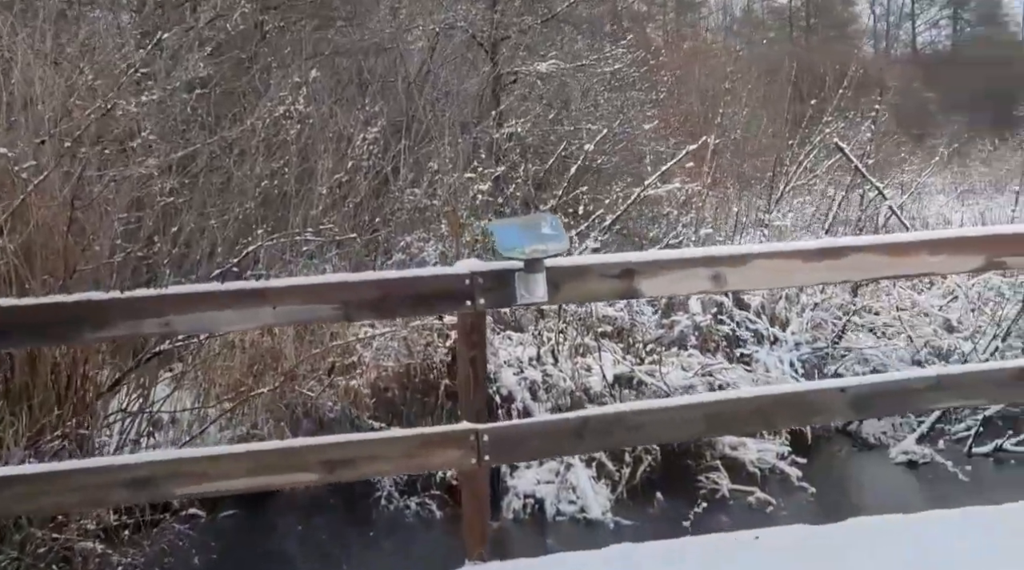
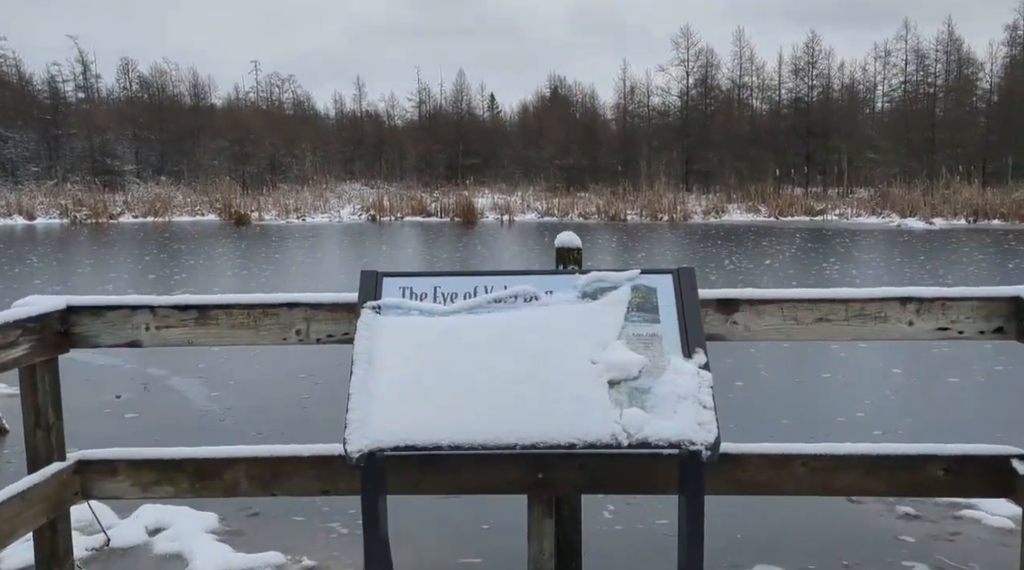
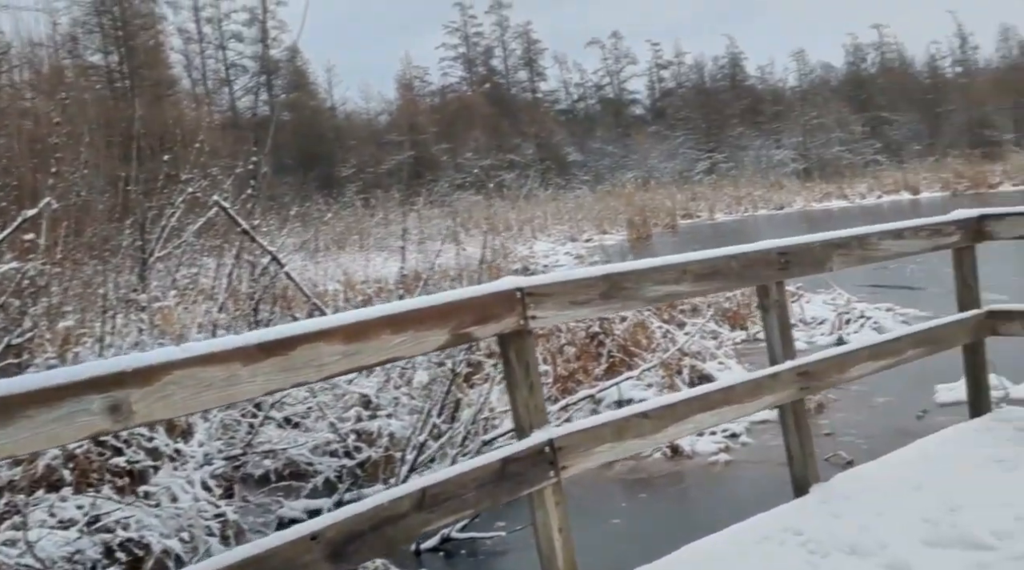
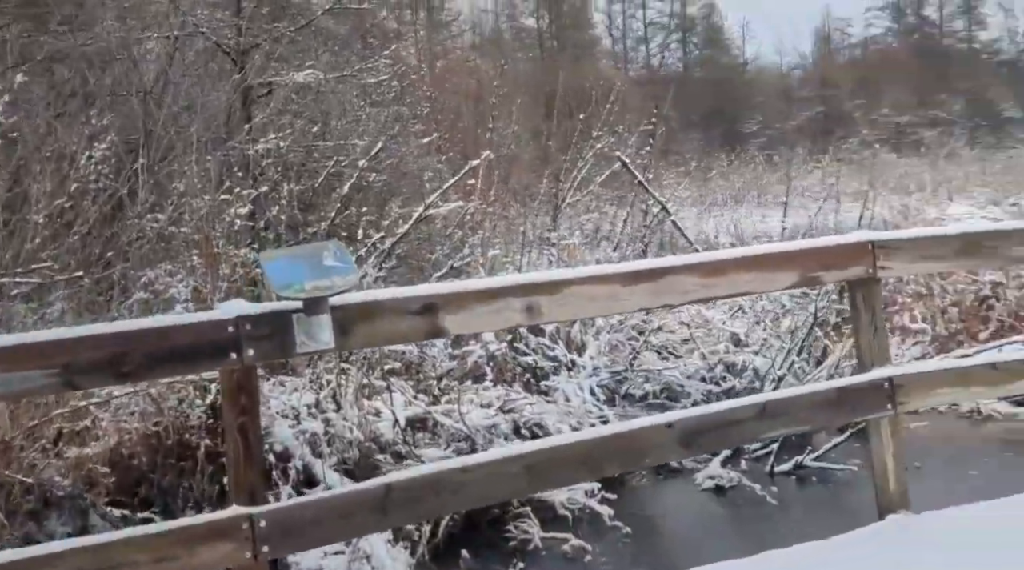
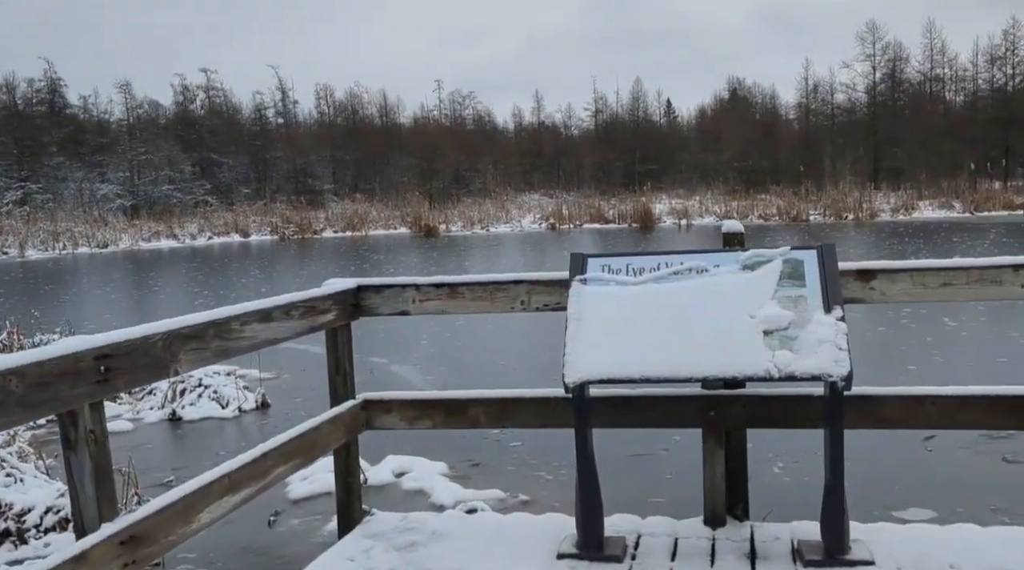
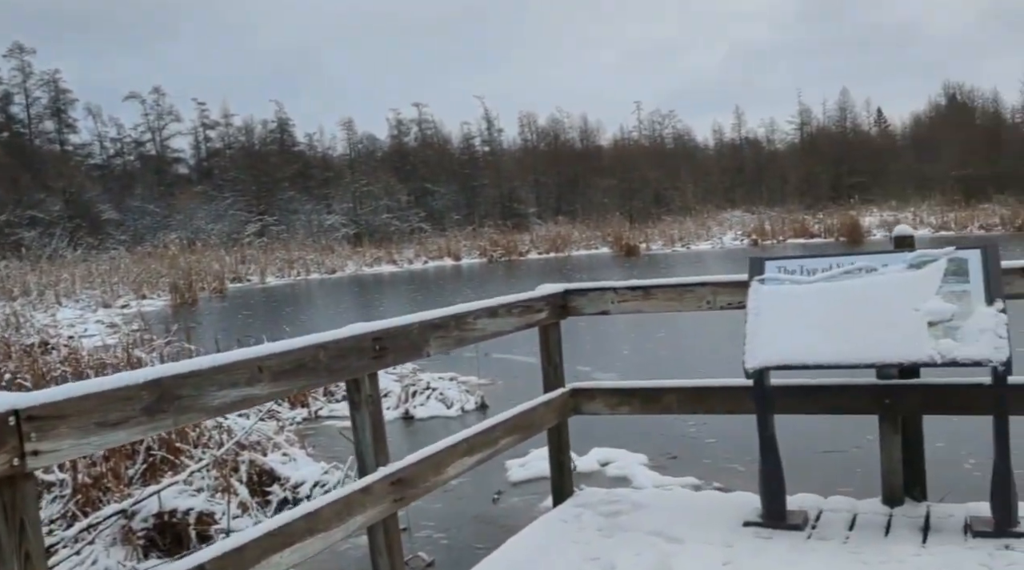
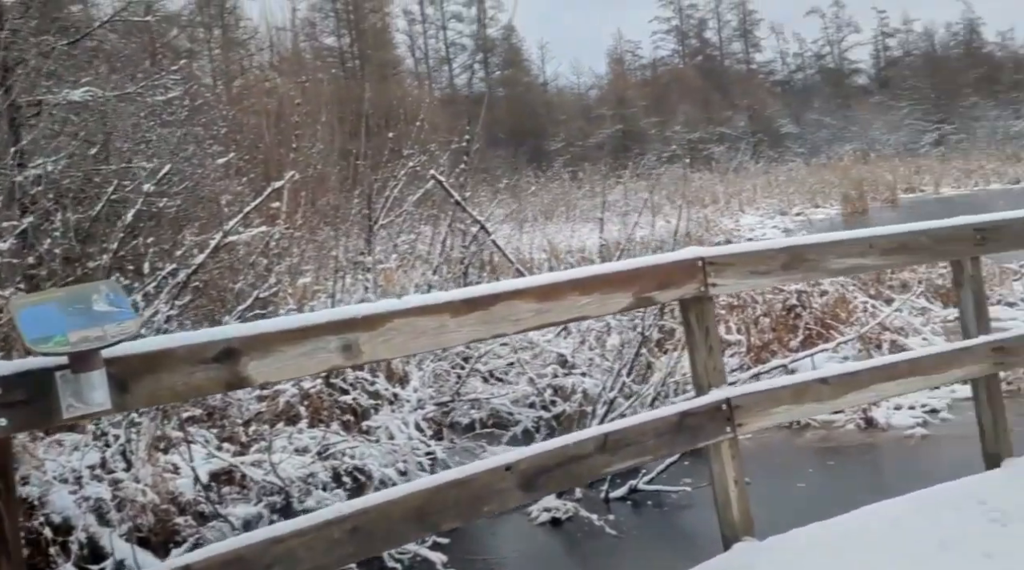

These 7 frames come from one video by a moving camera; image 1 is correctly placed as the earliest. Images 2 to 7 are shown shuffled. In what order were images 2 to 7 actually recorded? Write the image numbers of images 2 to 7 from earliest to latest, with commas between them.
4, 7, 3, 6, 5, 2
